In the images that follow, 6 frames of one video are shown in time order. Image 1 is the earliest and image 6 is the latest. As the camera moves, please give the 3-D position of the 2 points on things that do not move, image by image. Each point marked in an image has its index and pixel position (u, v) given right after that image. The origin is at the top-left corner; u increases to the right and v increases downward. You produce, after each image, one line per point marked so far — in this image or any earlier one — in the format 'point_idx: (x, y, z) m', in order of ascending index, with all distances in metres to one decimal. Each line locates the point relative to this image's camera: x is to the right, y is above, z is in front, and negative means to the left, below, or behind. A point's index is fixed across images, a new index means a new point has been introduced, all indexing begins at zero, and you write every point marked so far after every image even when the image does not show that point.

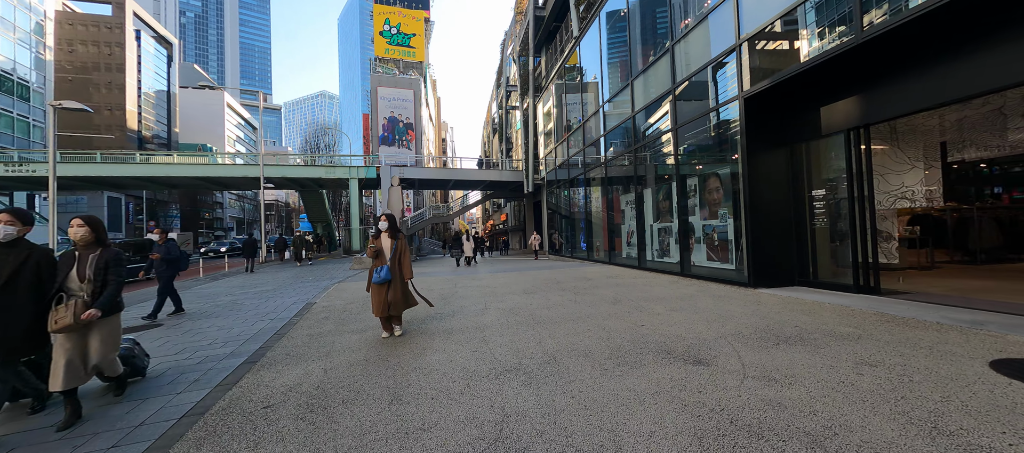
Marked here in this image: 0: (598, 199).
0: (+3.9, +1.2, +16.9) m
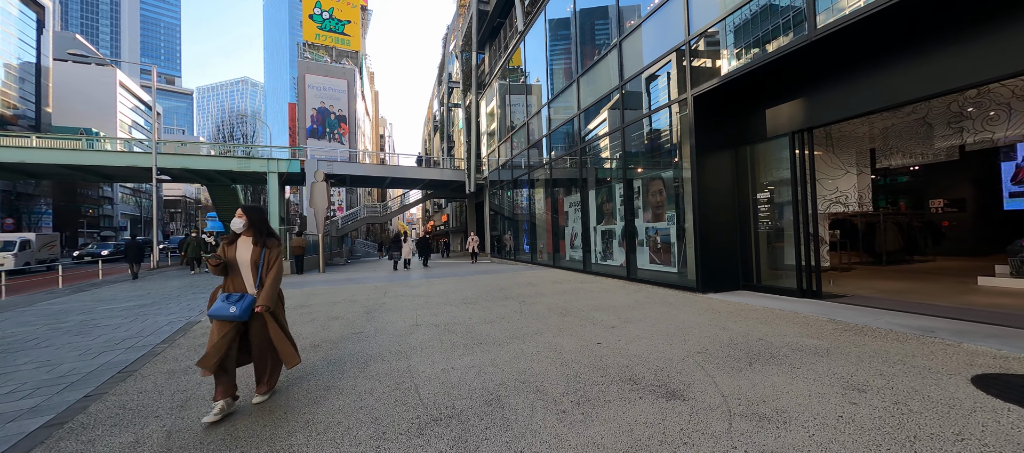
0: (+1.3, +1.2, +16.5) m
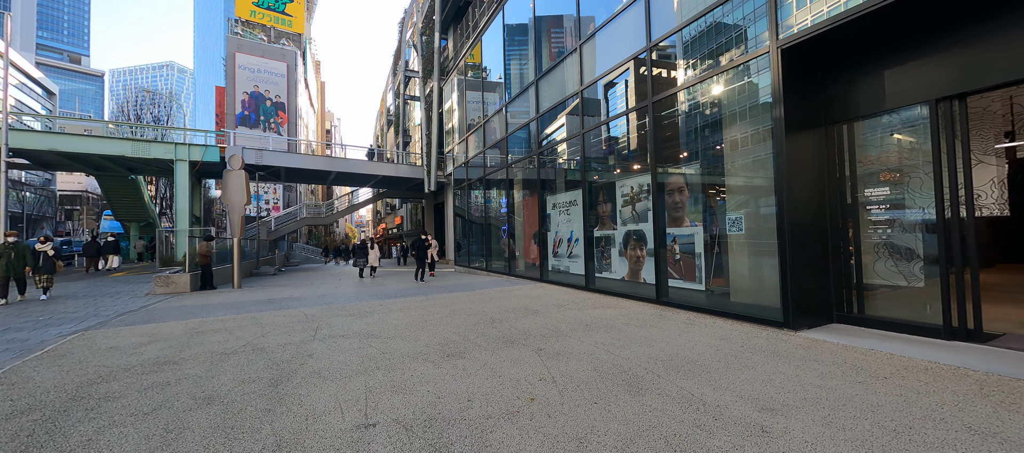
0: (+0.2, +1.0, +14.2) m
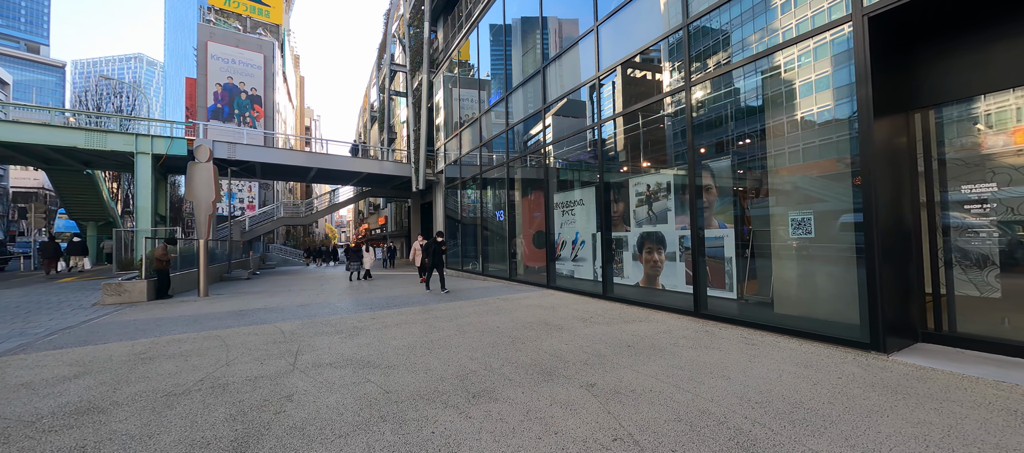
0: (+0.1, +1.0, +13.3) m
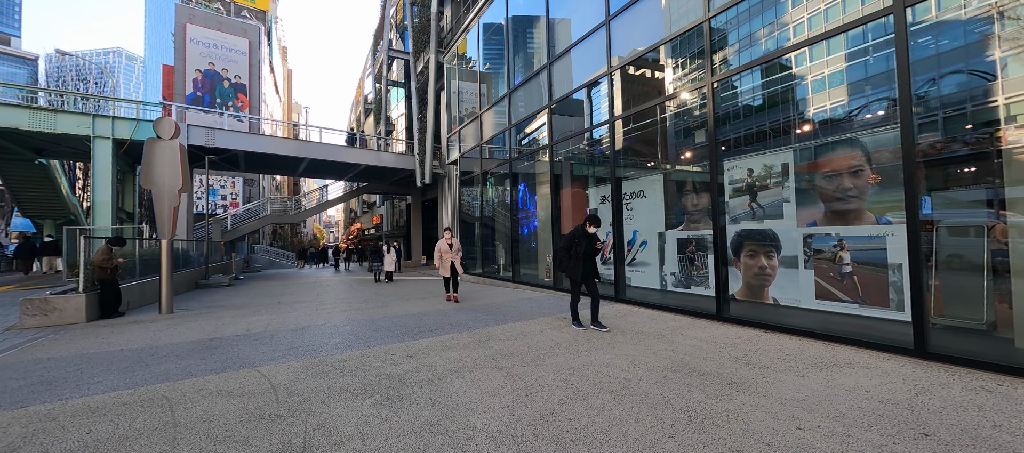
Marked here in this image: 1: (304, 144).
0: (+1.2, +1.0, +11.3) m
1: (-10.6, +4.2, +18.9) m
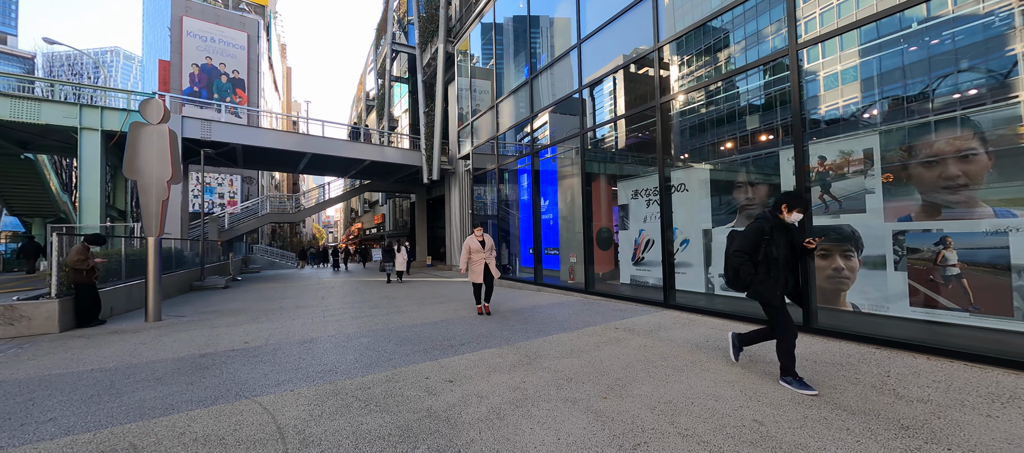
0: (+1.8, +1.1, +10.4) m
1: (-10.0, +4.2, +18.0) m
